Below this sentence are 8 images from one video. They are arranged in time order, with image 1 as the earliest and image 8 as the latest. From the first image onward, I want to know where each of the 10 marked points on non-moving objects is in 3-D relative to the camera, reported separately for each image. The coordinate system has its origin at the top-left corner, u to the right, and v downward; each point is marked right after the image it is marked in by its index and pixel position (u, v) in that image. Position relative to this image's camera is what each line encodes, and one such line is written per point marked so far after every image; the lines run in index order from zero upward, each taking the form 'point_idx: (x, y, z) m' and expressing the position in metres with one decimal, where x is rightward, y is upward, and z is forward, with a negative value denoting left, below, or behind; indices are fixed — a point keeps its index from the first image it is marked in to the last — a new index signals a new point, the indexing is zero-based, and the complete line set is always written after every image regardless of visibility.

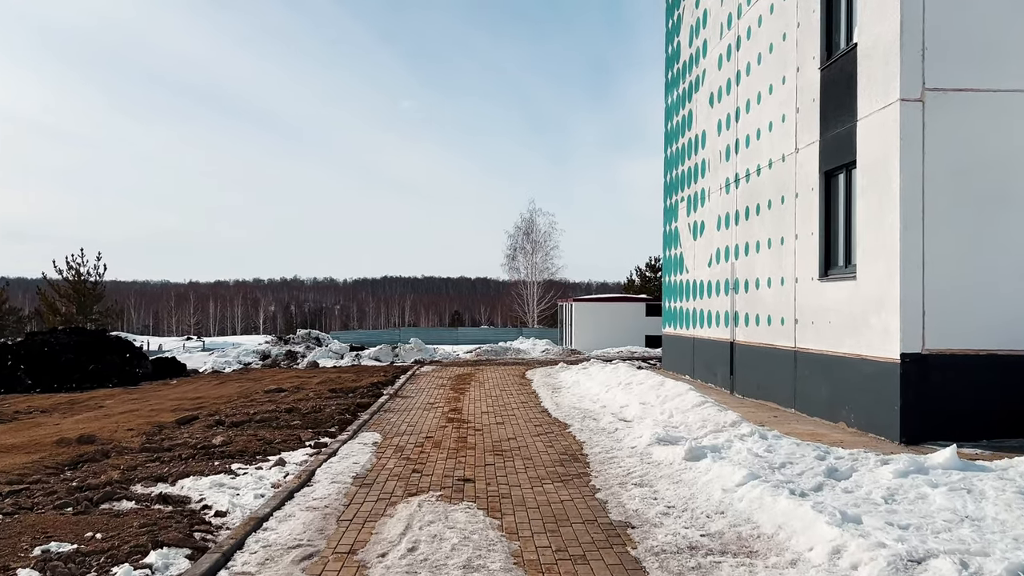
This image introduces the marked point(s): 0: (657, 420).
0: (+1.6, -1.5, +9.9) m
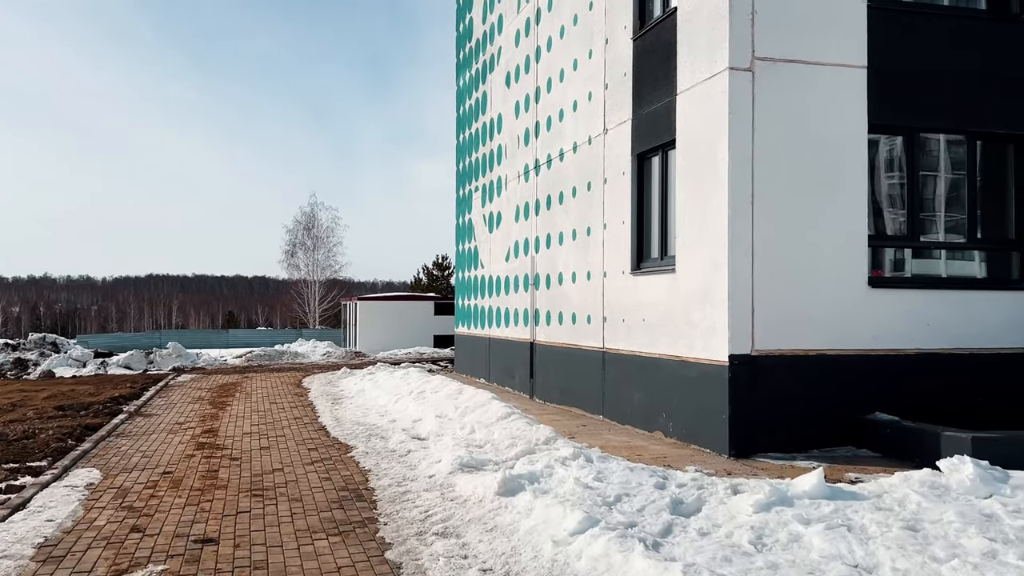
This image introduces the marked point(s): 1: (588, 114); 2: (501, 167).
0: (-0.5, -1.4, +8.3) m
1: (+1.0, +2.2, +11.4) m
2: (-0.2, +2.1, +15.2) m
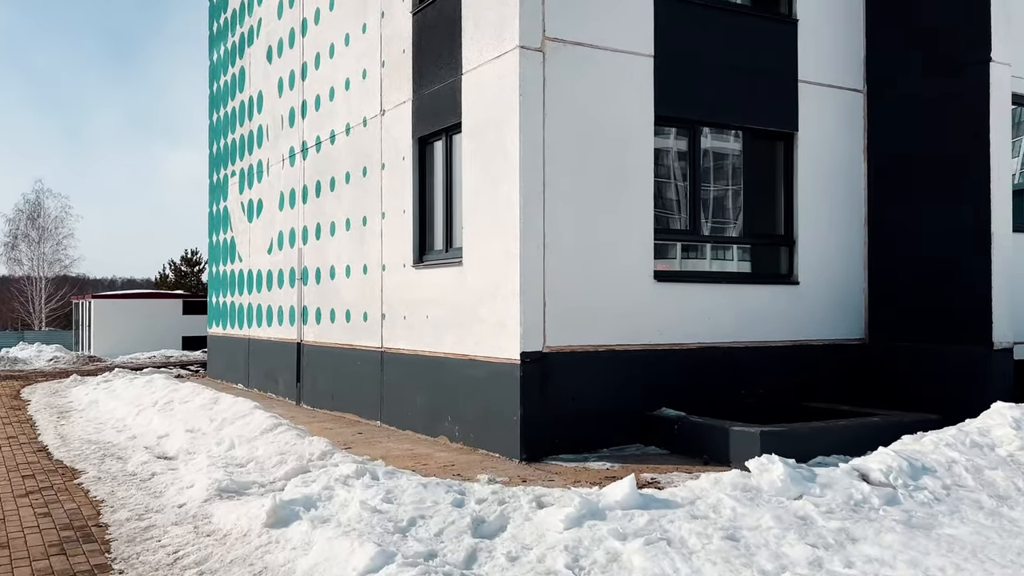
0: (-2.4, -1.3, +7.1) m
1: (-1.7, +2.3, +10.5) m
2: (-3.9, +2.1, +13.9) m
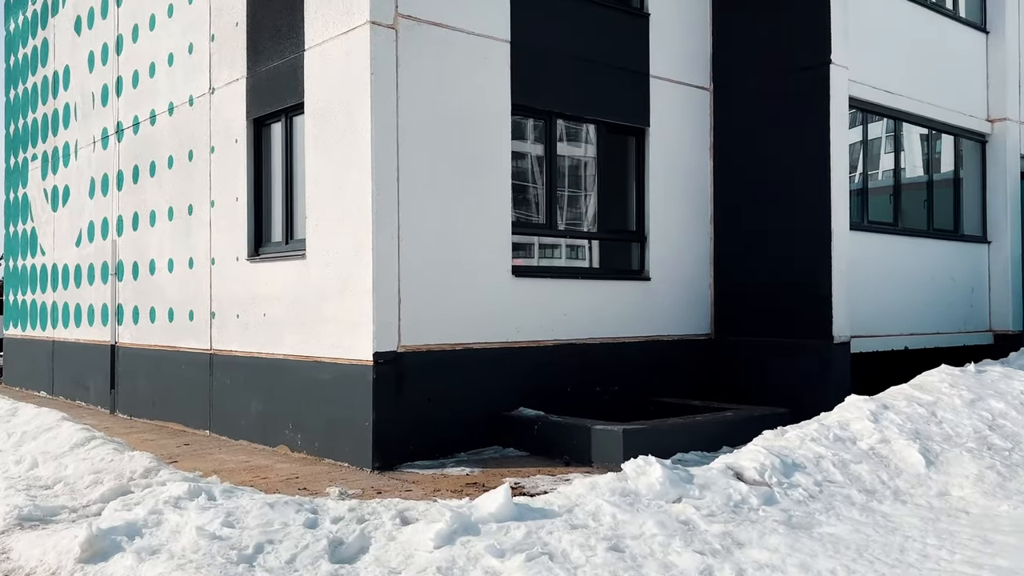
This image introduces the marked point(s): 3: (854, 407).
0: (-3.4, -1.3, +6.1) m
1: (-3.4, +2.3, +9.5) m
2: (-6.2, +2.2, +12.5) m
3: (+2.3, -0.8, +6.0) m
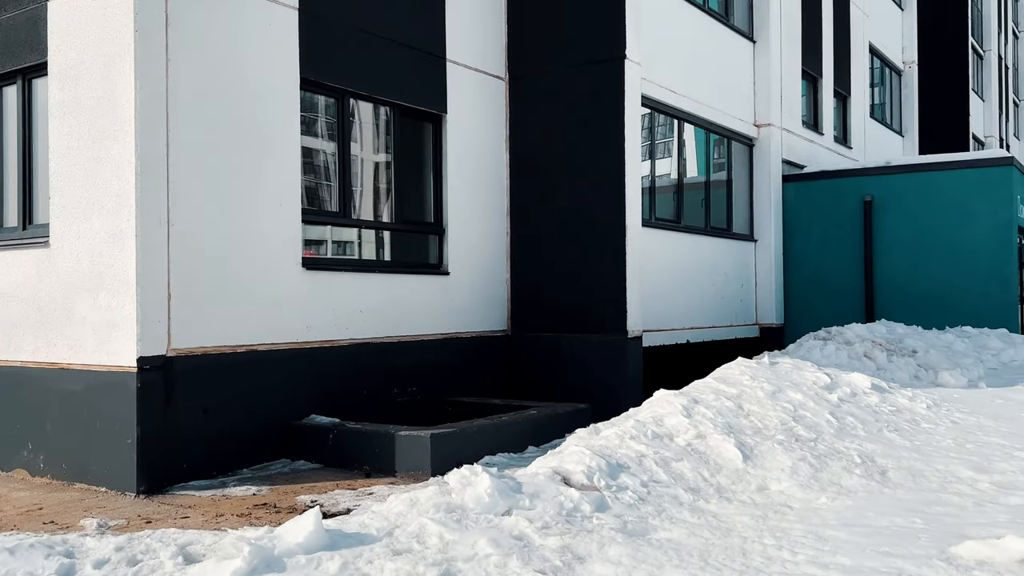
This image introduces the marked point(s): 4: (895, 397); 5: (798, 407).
0: (-4.5, -1.3, +4.6) m
1: (-5.4, +2.4, +7.8) m
2: (-8.8, +2.2, +10.0) m
3: (+1.0, -0.7, +5.9) m
4: (+2.8, -0.8, +6.6) m
5: (+1.9, -0.8, +6.0) m
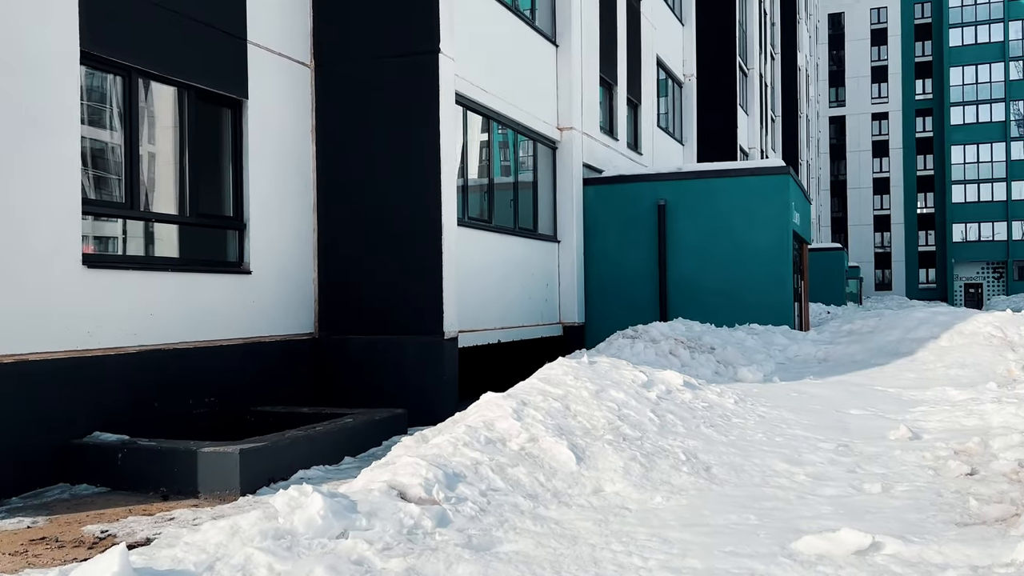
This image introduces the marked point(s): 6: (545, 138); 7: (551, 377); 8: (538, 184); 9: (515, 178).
0: (-5.2, -1.3, +3.1) m
1: (-6.8, +2.4, +6.1) m
2: (-10.6, +2.2, +7.4) m
3: (-0.1, -0.8, +5.7) m
4: (+1.5, -0.8, +6.8) m
5: (+0.7, -0.8, +6.1) m
6: (+0.4, +1.9, +11.5) m
7: (+0.3, -0.6, +6.4) m
8: (+0.3, +1.3, +11.4) m
9: (0.0, +1.3, +10.6) m
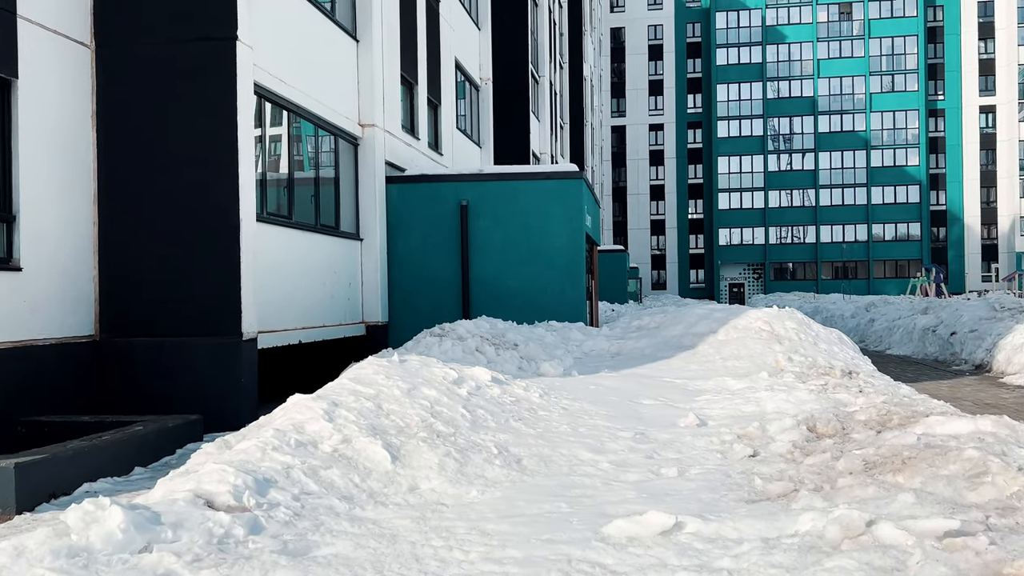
0: (-5.6, -1.3, +1.9) m
1: (-7.9, +2.4, +4.4) m
2: (-11.9, +2.2, +4.8) m
3: (-1.3, -0.7, +5.6) m
4: (0.0, -0.8, +7.0) m
5: (-0.5, -0.8, +6.1) m
6: (-2.1, +1.9, +11.3) m
7: (-1.1, -0.6, +6.4) m
8: (-2.2, +1.3, +11.2) m
9: (-2.3, +1.3, +10.4) m
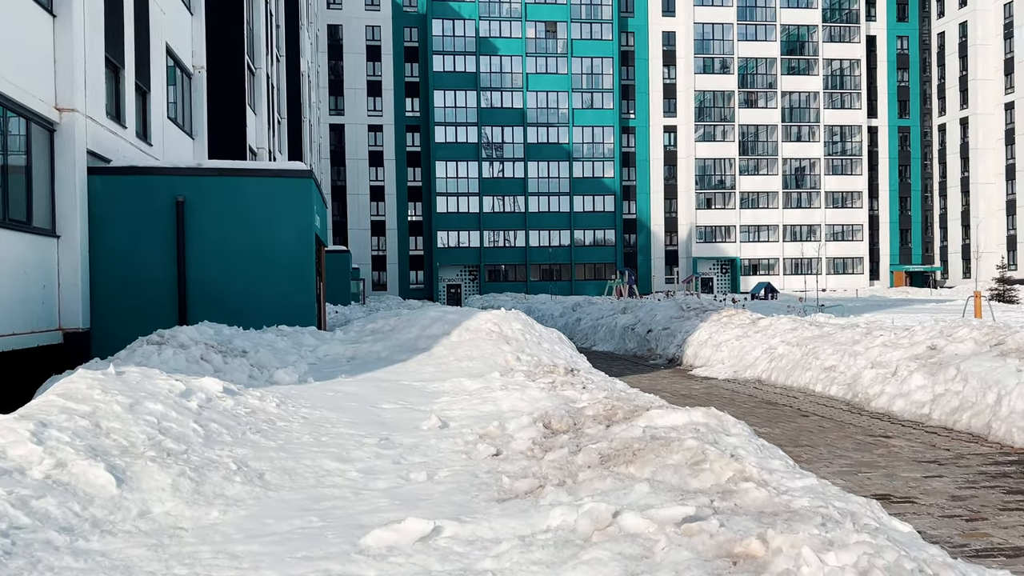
0: (-5.8, -1.3, 0.0) m
1: (-8.7, +2.3, +1.7) m
2: (-12.6, +2.2, +0.9) m
3: (-2.8, -0.8, +4.9) m
4: (-2.0, -0.8, +6.7) m
5: (-2.2, -0.8, +5.6) m
6: (-5.3, +1.9, +10.1) m
7: (-2.8, -0.7, +5.7) m
8: (-5.3, +1.3, +10.0) m
9: (-5.2, +1.3, +9.2) m
